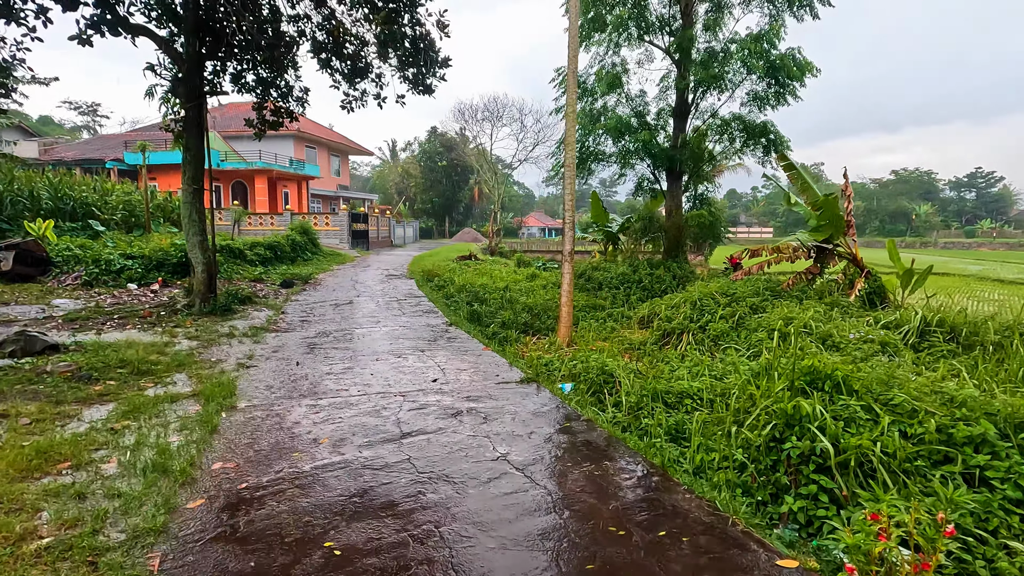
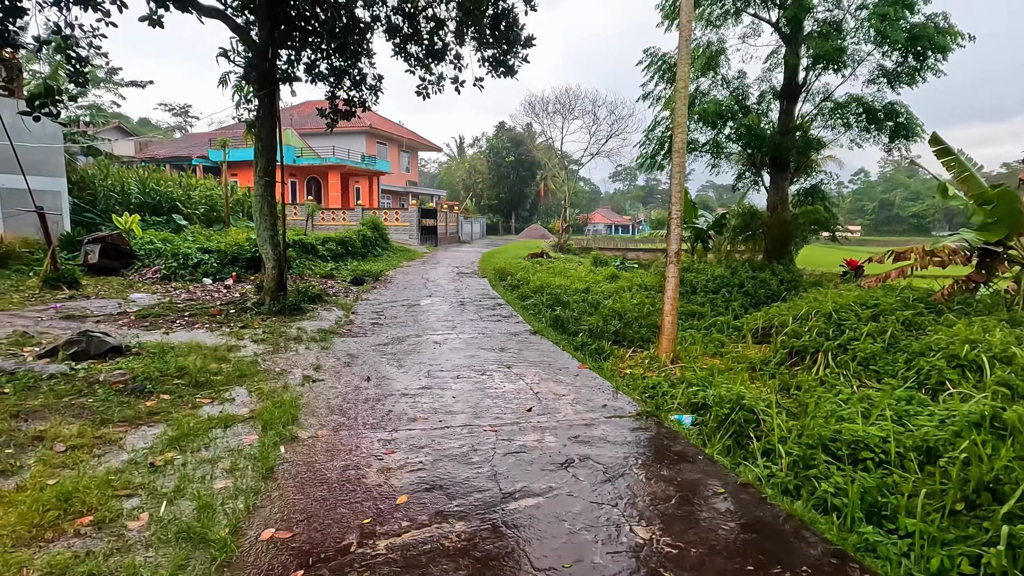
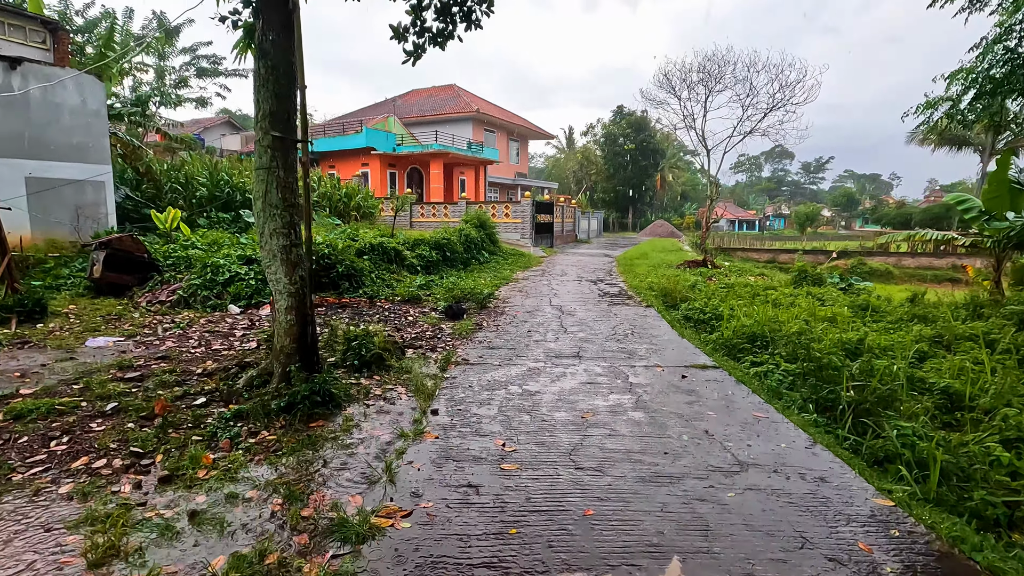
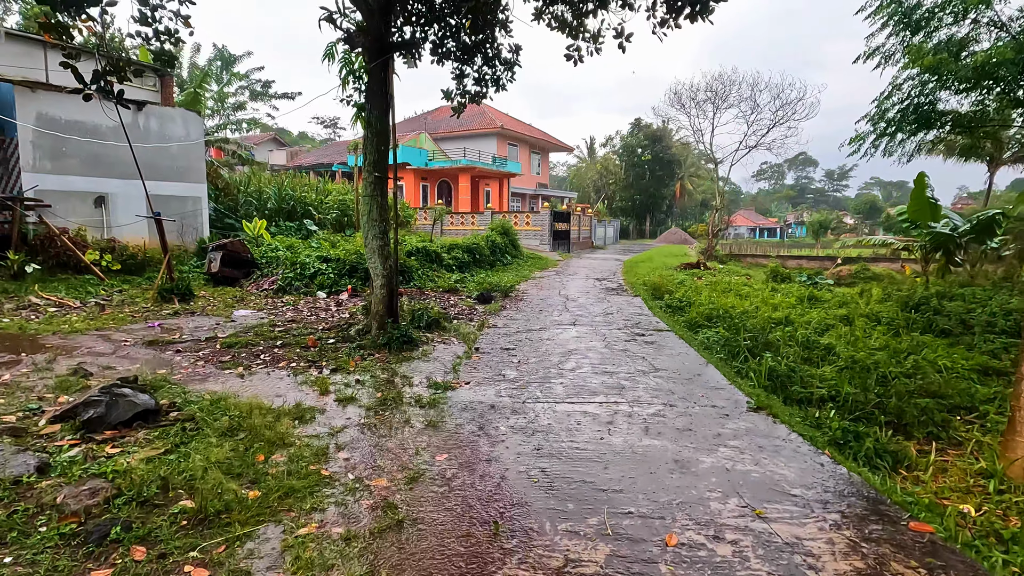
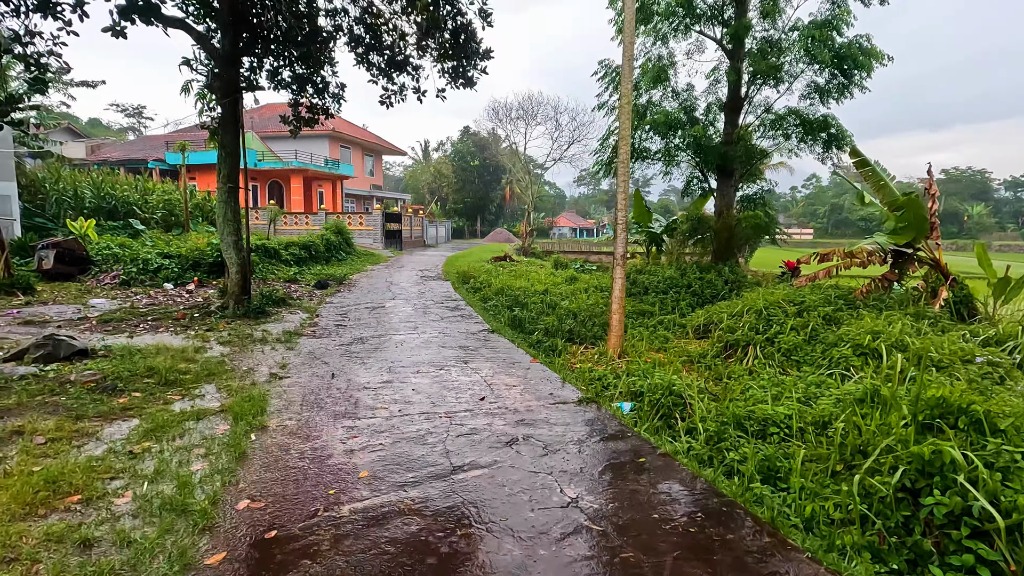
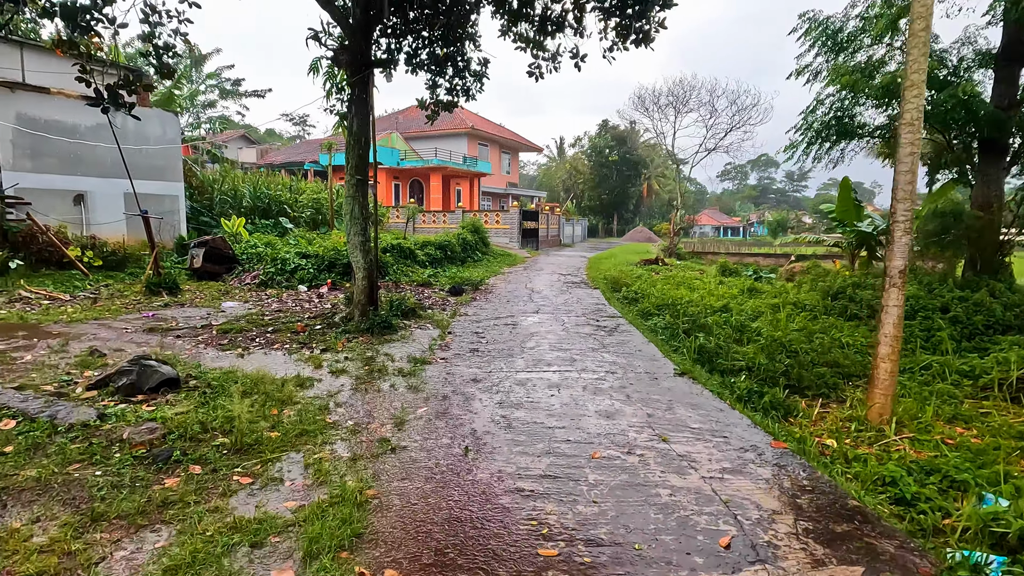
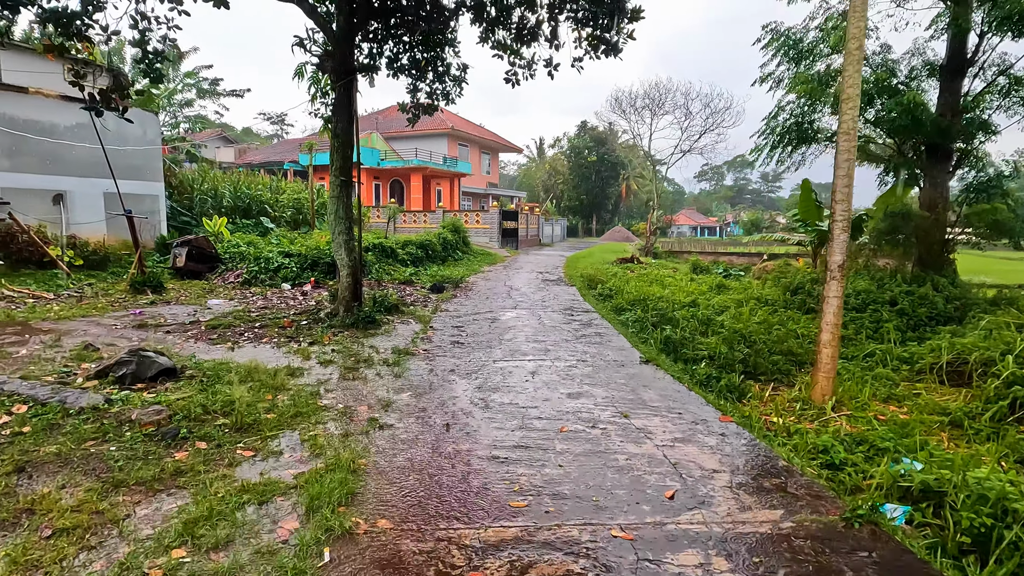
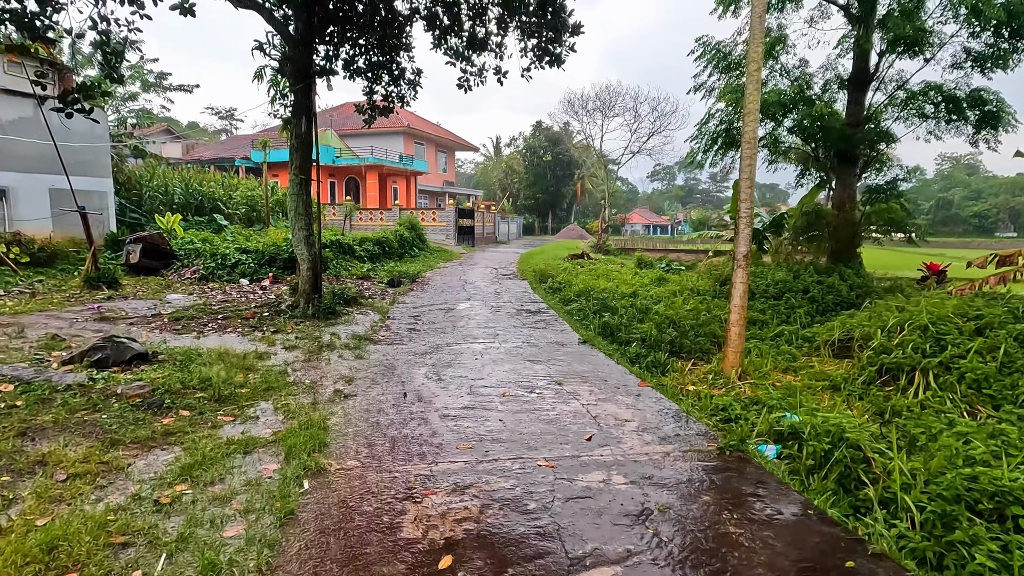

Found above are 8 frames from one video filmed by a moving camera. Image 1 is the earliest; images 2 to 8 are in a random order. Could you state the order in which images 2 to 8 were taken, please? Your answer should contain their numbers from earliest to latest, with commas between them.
5, 2, 8, 7, 6, 4, 3
